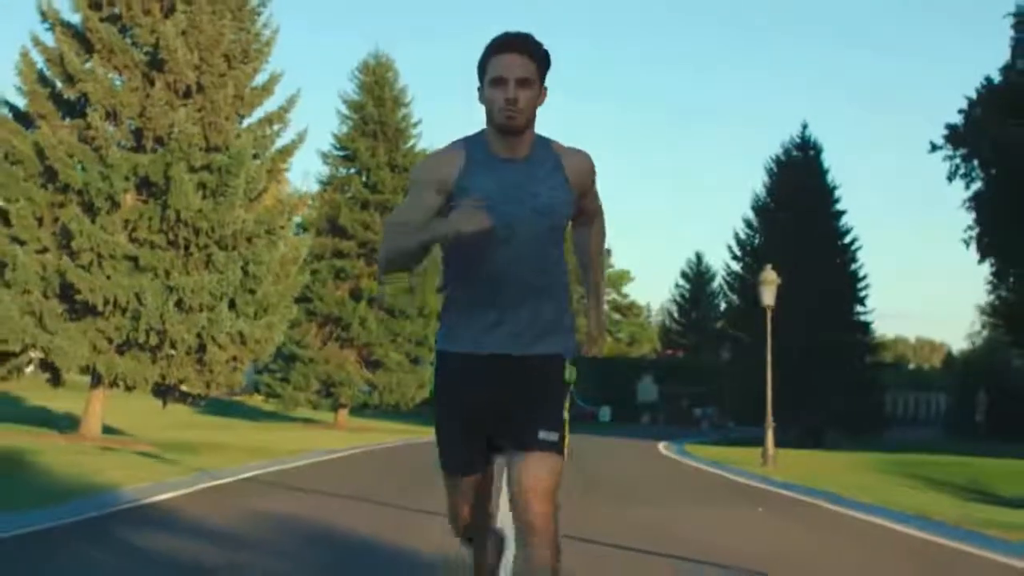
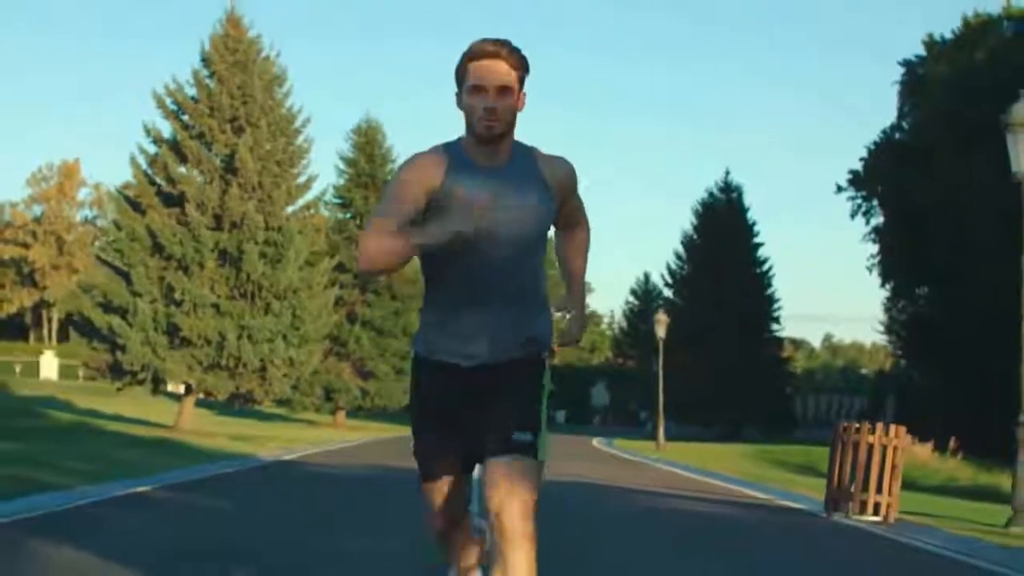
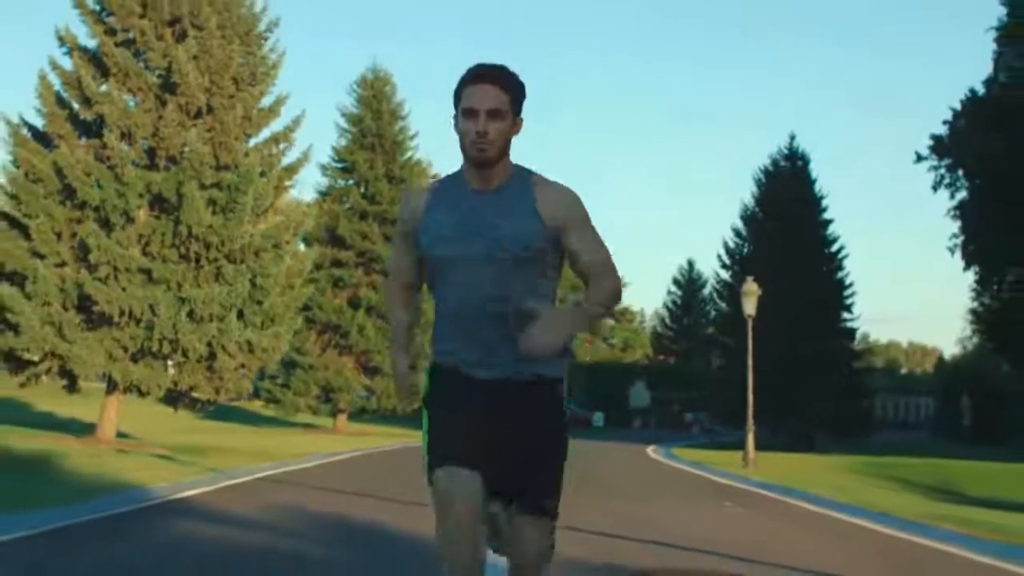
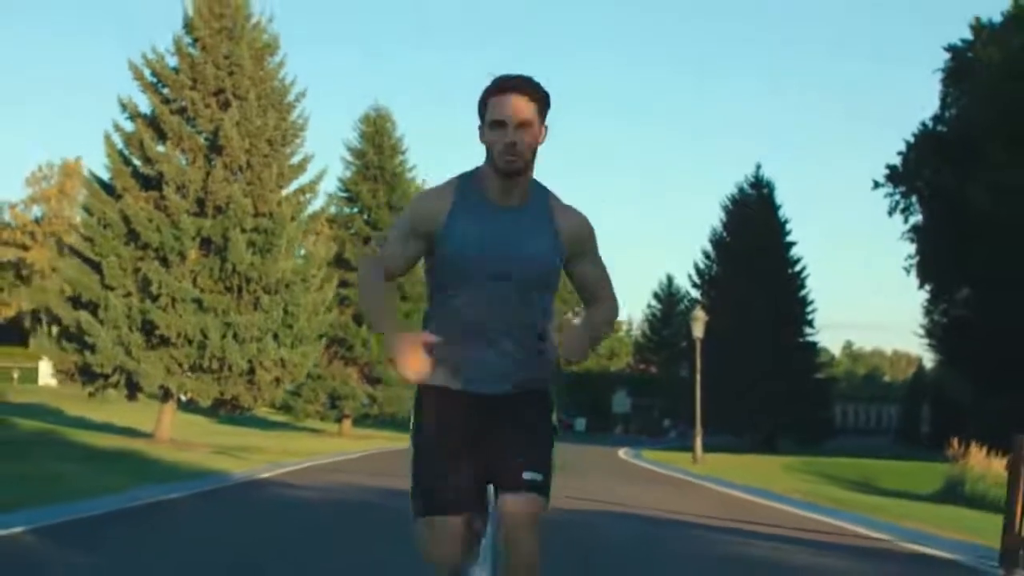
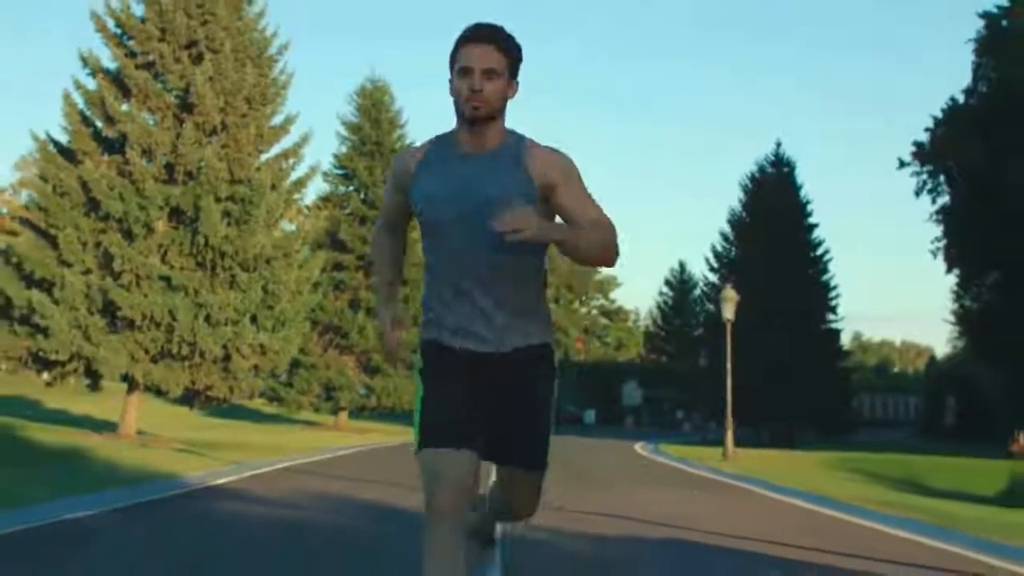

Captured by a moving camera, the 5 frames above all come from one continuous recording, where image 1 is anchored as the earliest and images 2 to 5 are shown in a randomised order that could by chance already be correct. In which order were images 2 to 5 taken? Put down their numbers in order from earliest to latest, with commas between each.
3, 5, 4, 2
